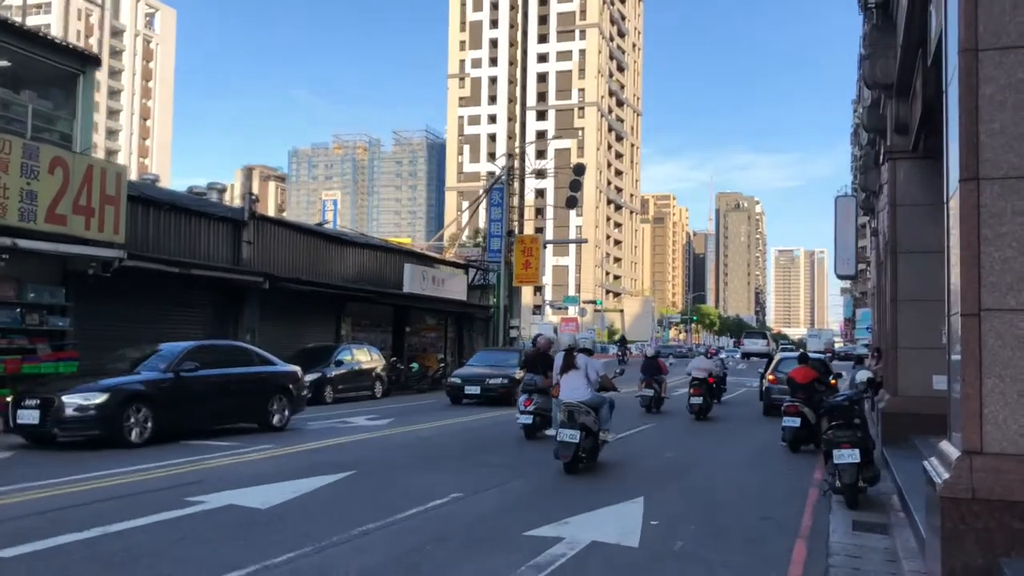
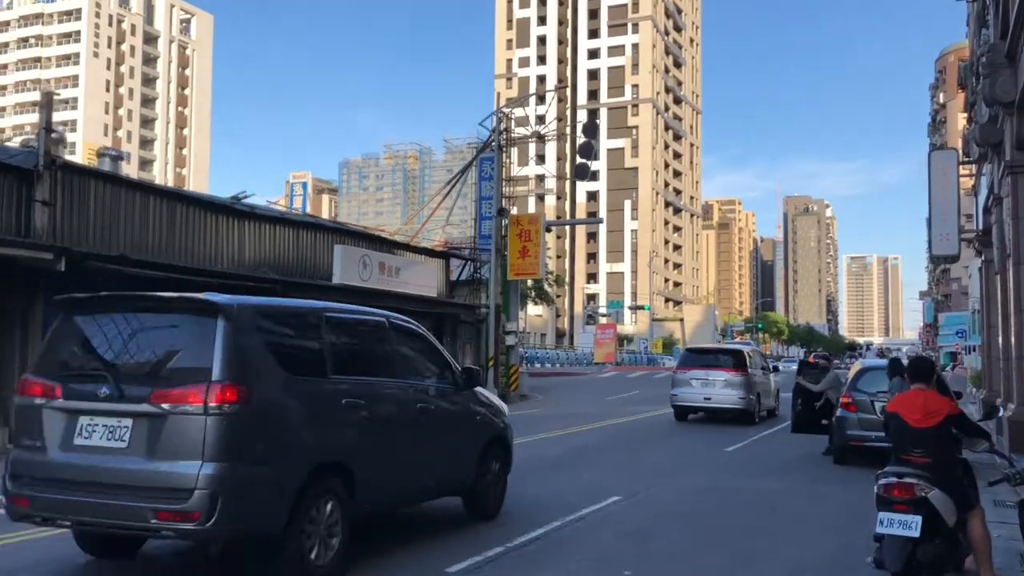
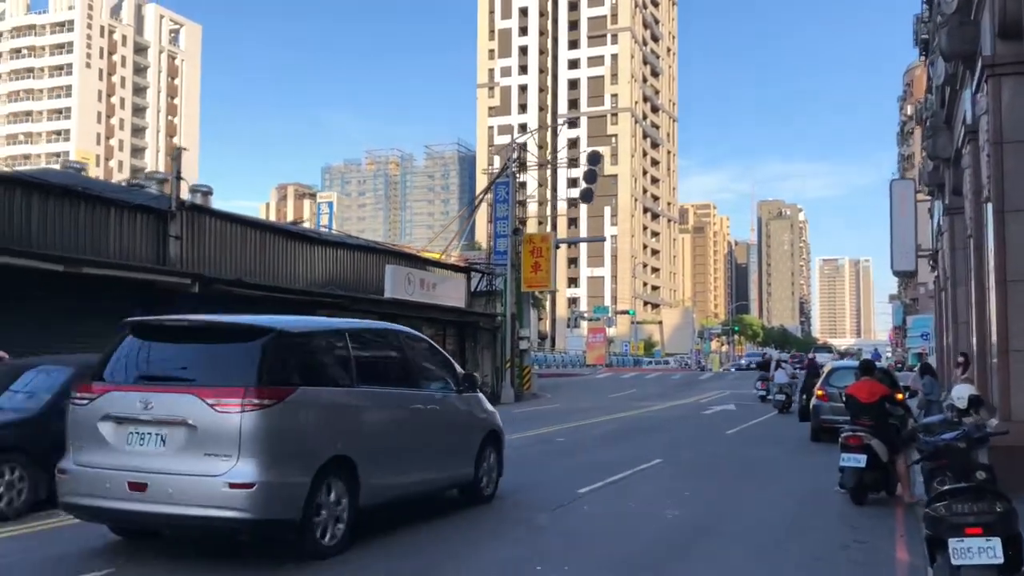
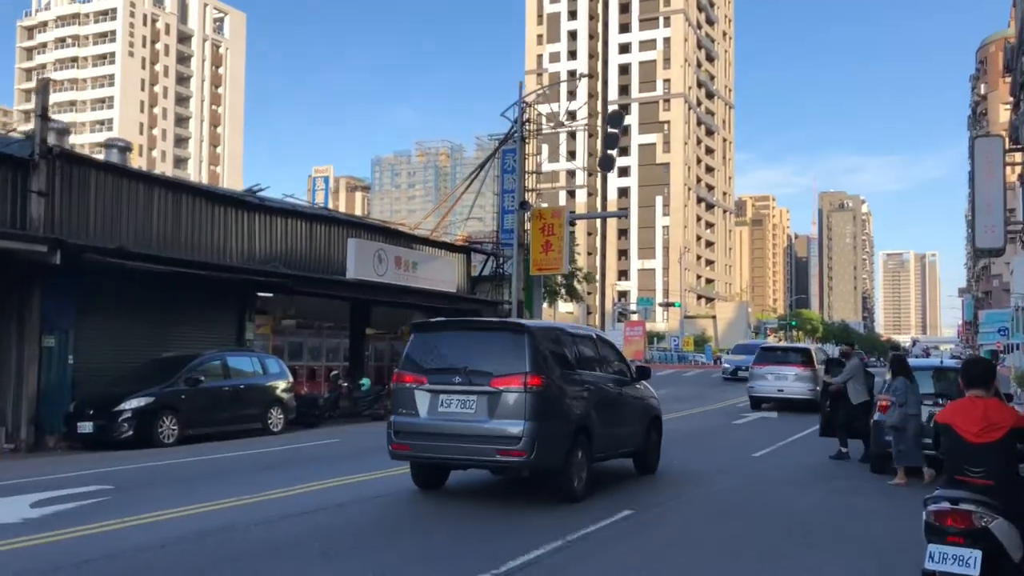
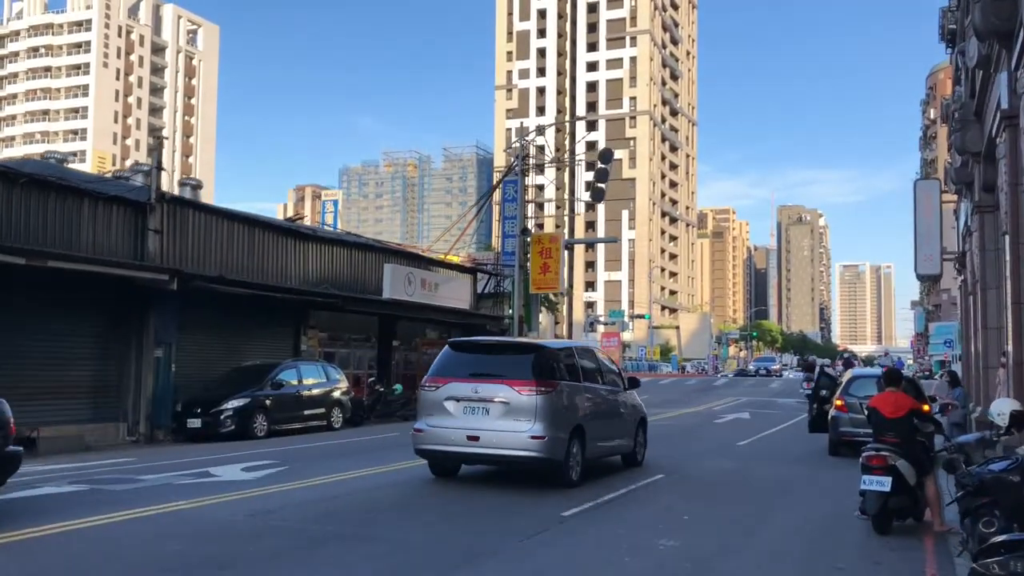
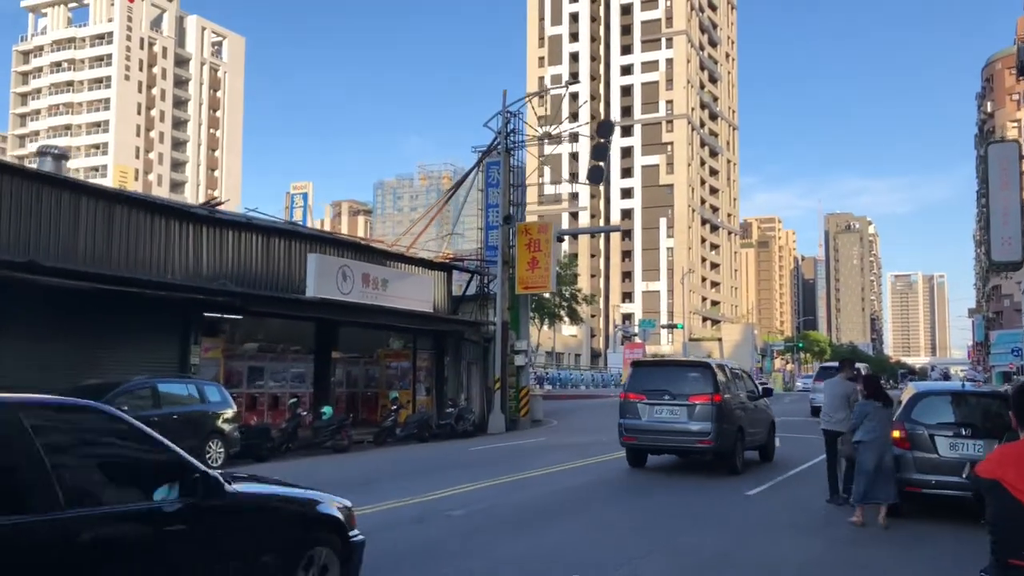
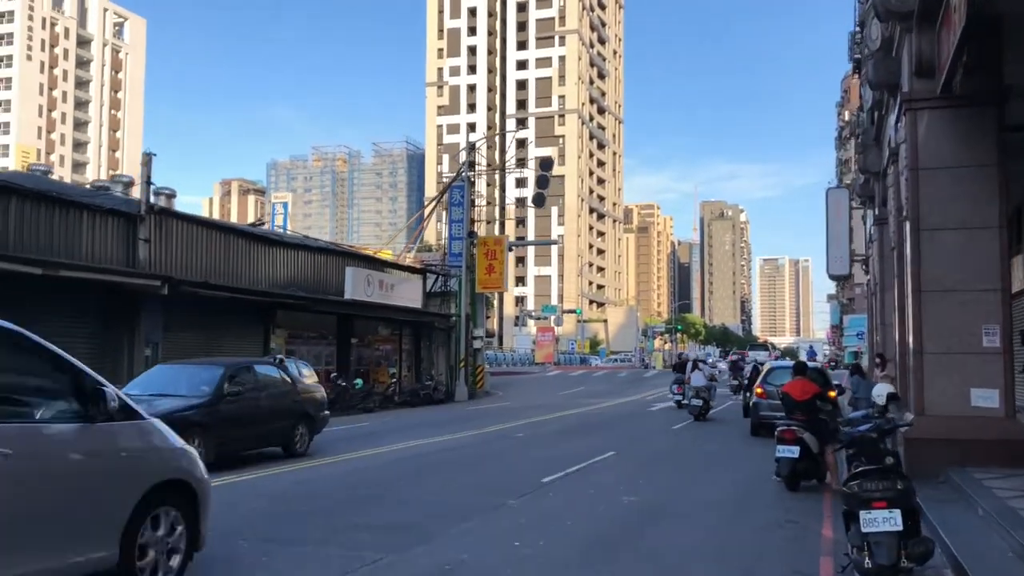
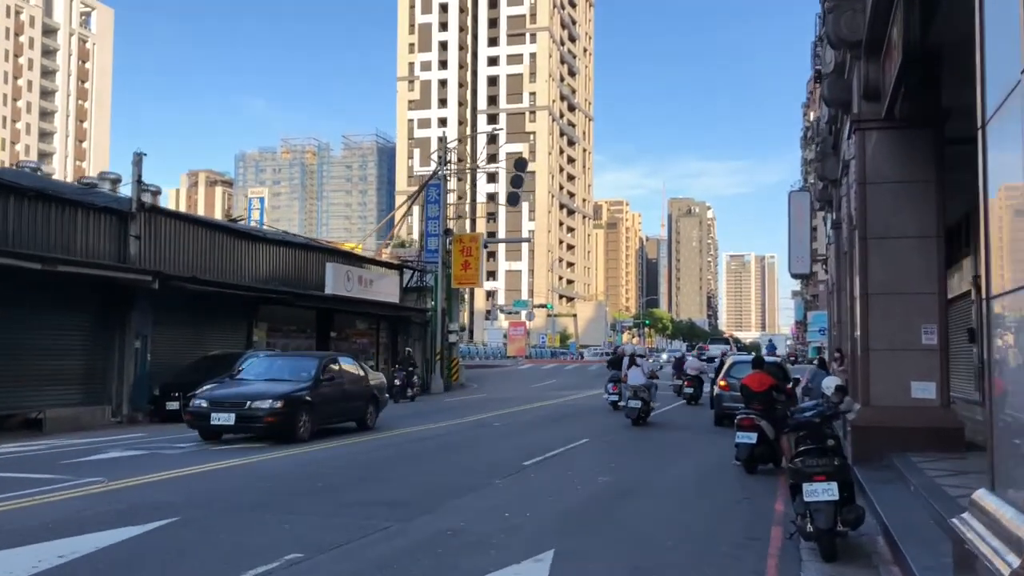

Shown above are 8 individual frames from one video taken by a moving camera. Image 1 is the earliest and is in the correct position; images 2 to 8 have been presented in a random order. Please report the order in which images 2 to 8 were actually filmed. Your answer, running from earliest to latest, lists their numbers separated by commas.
8, 7, 3, 5, 2, 4, 6
